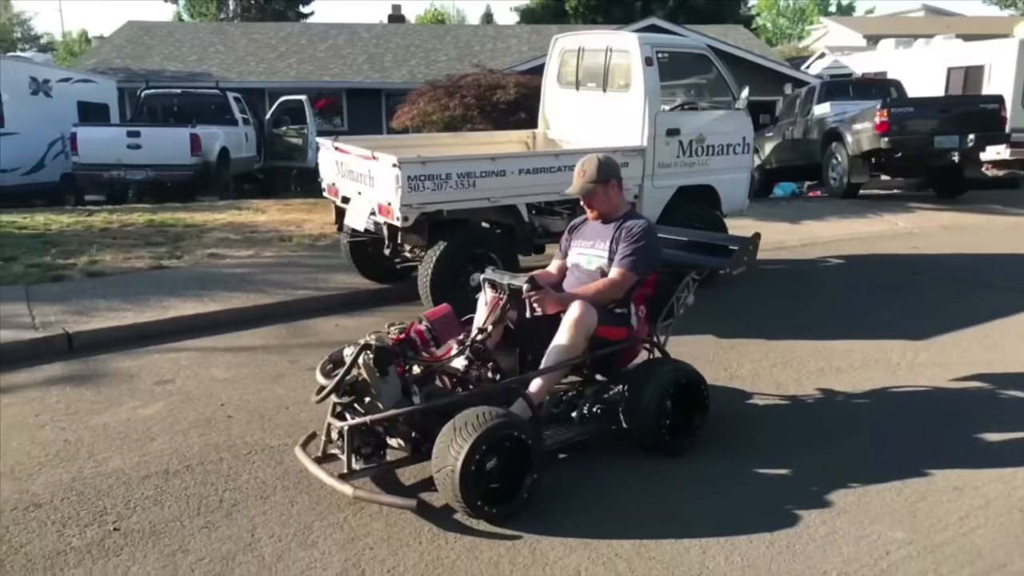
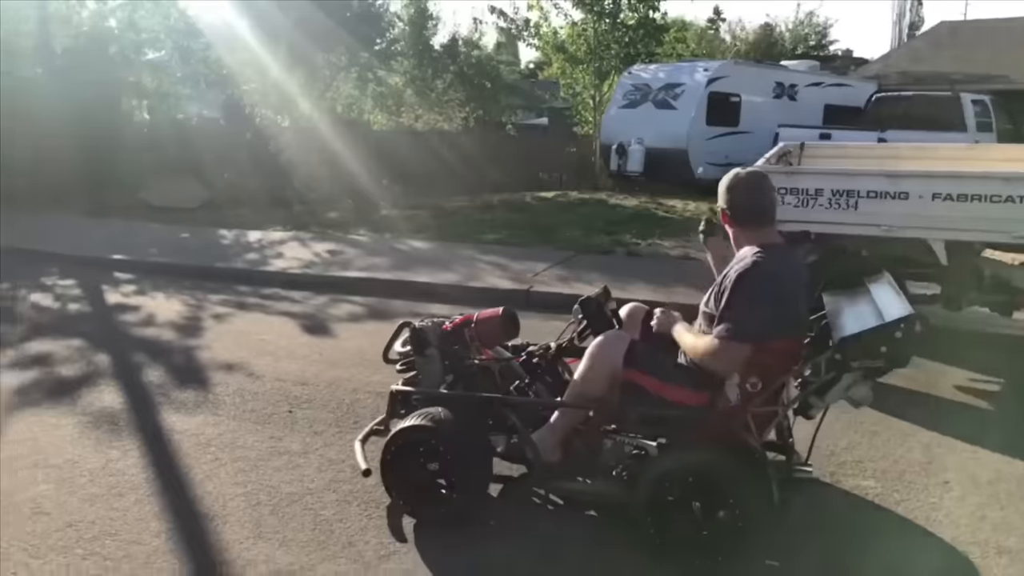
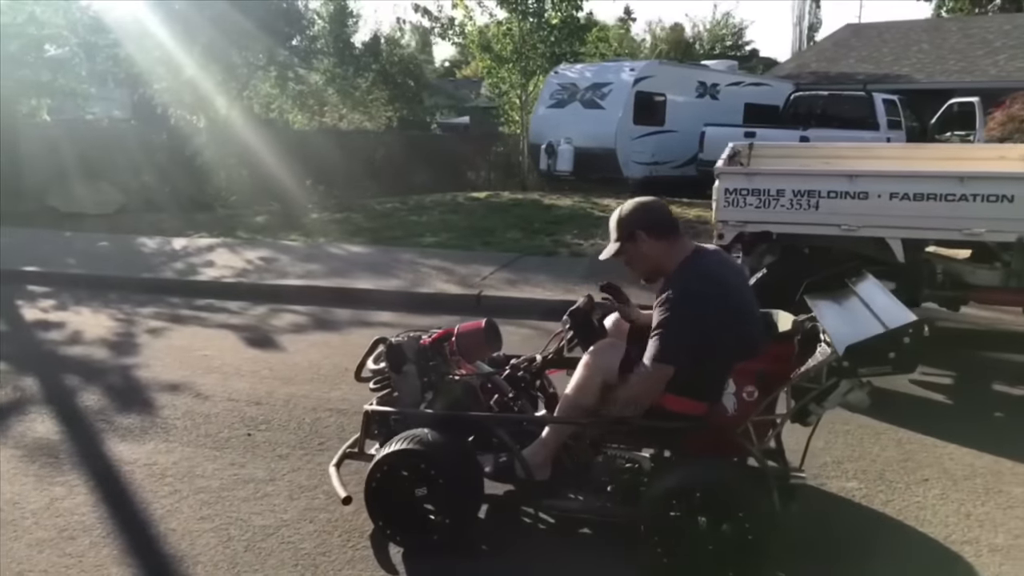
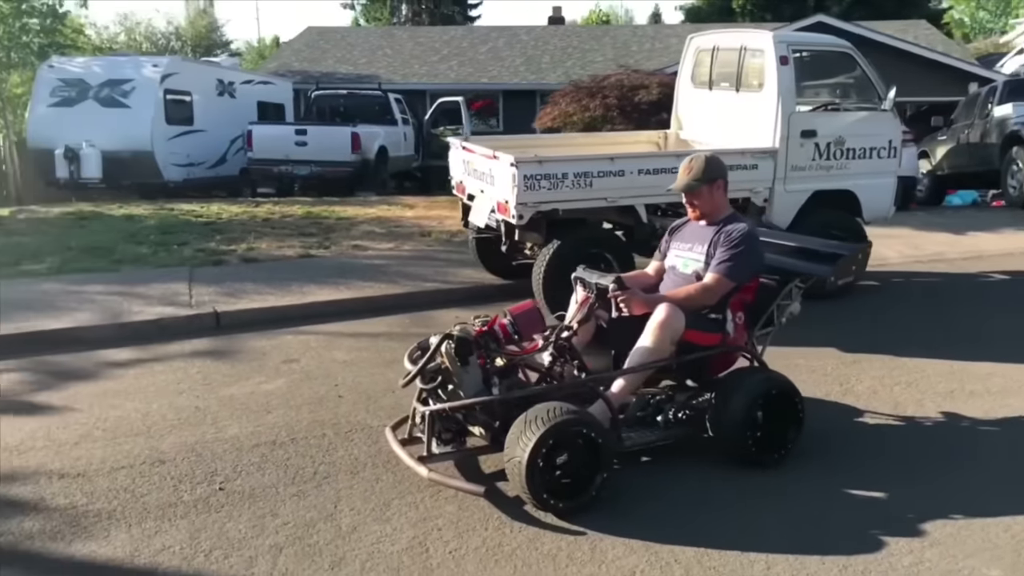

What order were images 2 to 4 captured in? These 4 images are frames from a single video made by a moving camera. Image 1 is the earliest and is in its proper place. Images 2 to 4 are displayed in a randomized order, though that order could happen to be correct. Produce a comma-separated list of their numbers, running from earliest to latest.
4, 3, 2
